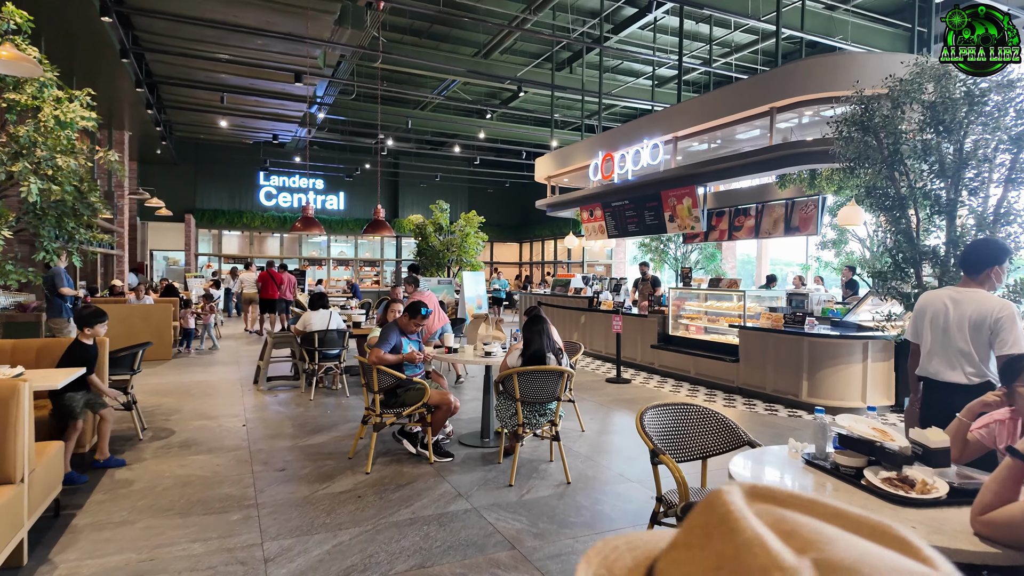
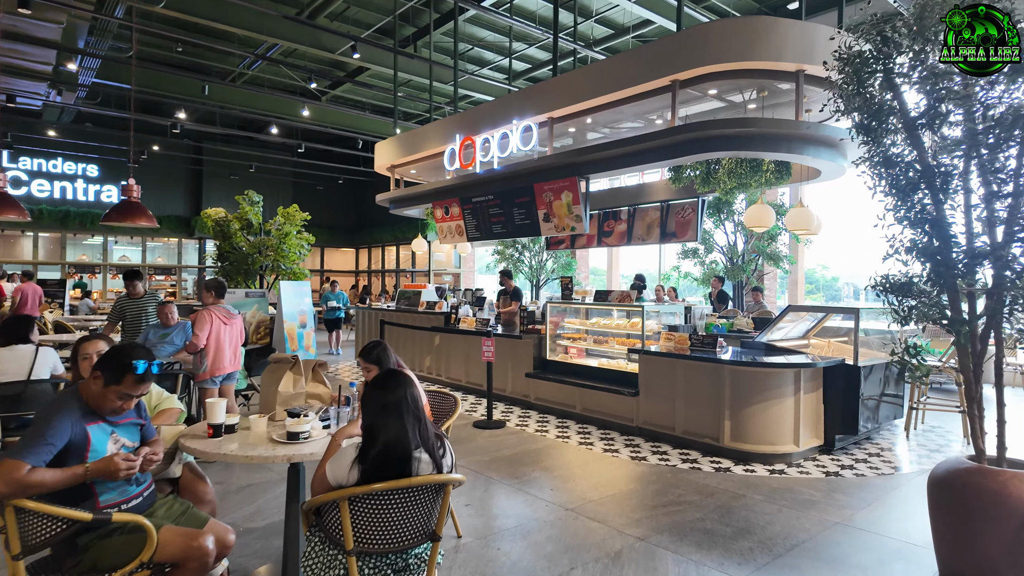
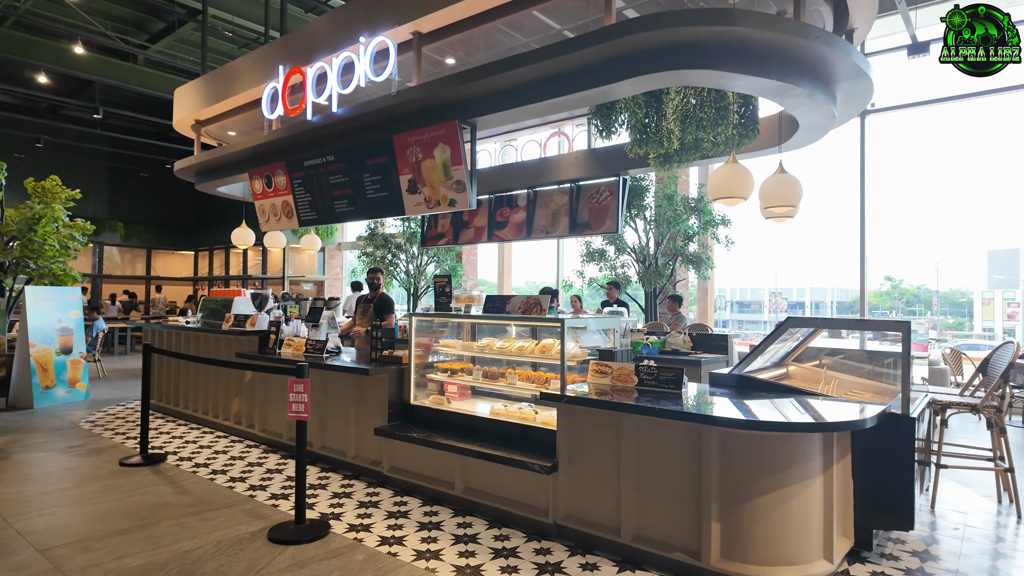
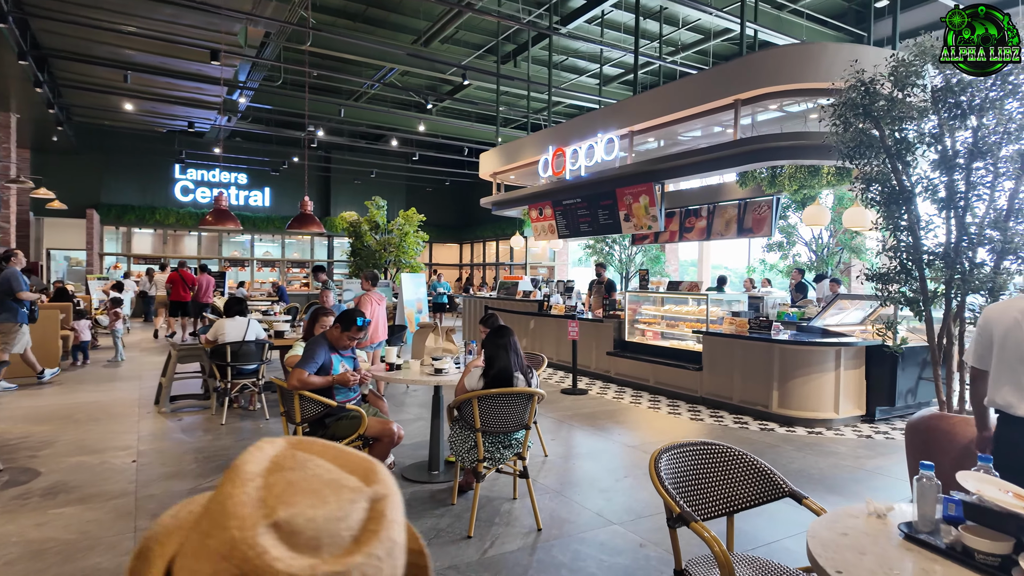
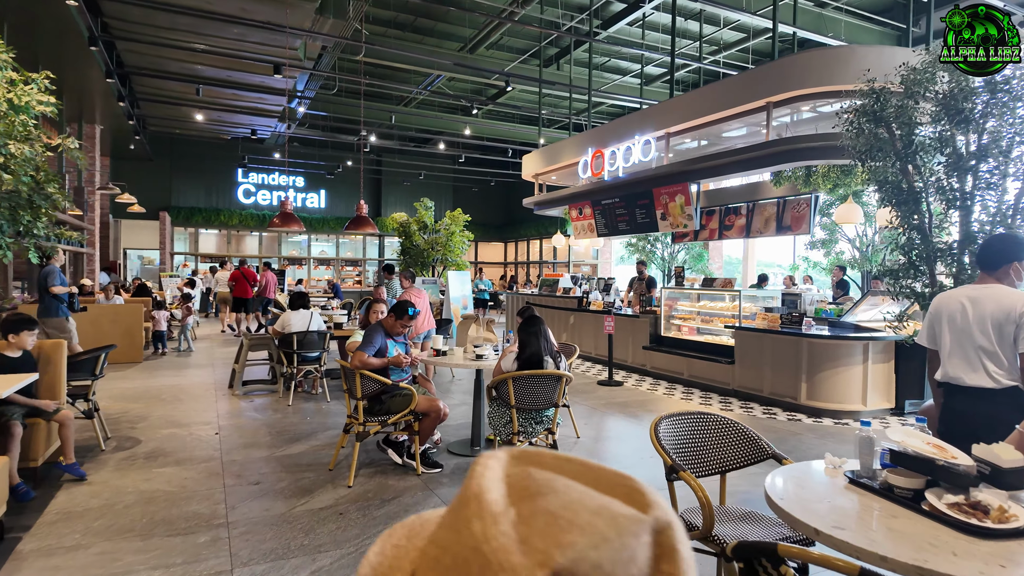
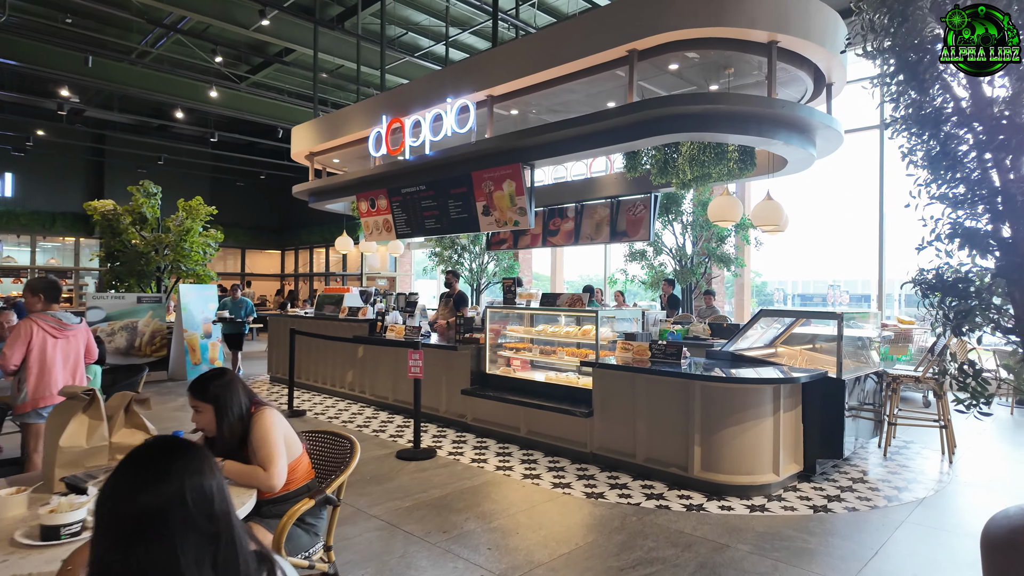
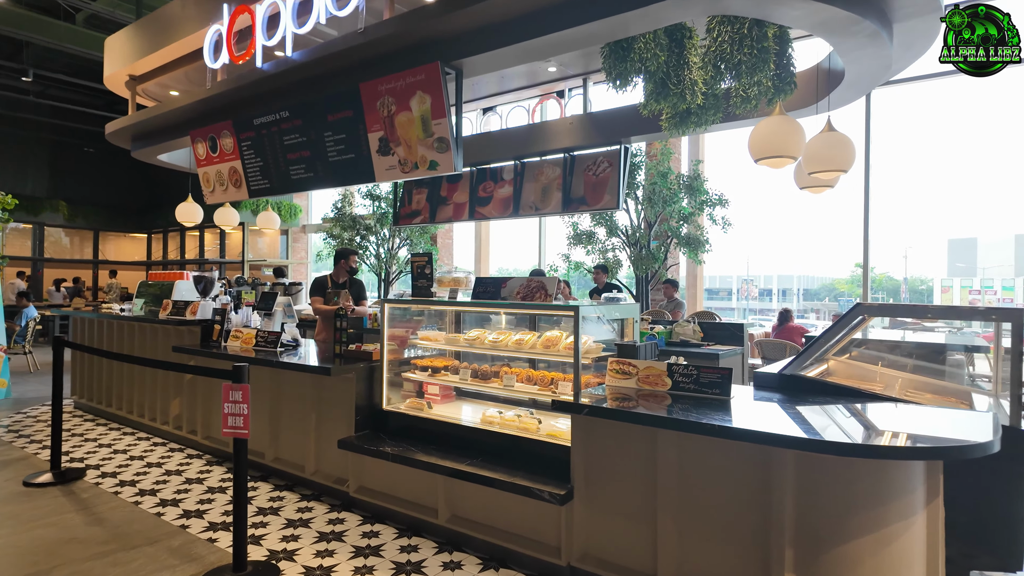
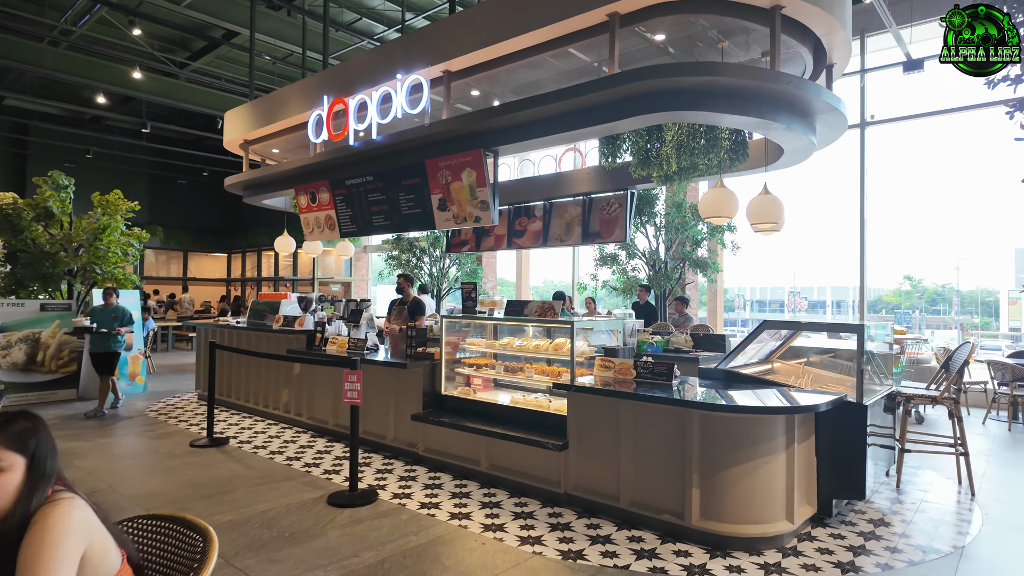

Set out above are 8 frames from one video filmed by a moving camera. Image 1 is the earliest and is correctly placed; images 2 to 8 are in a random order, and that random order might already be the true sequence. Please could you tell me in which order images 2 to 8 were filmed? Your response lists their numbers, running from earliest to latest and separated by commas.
5, 4, 2, 6, 8, 3, 7
